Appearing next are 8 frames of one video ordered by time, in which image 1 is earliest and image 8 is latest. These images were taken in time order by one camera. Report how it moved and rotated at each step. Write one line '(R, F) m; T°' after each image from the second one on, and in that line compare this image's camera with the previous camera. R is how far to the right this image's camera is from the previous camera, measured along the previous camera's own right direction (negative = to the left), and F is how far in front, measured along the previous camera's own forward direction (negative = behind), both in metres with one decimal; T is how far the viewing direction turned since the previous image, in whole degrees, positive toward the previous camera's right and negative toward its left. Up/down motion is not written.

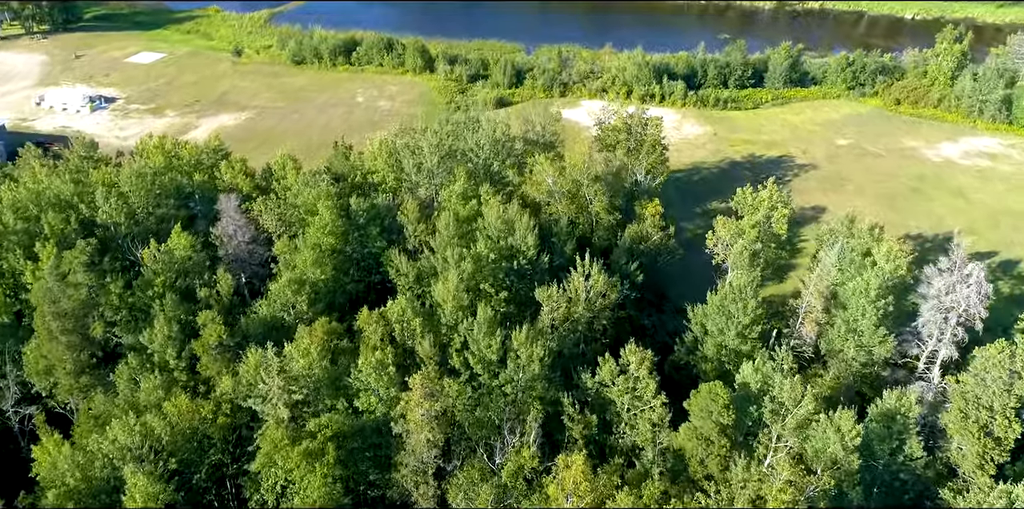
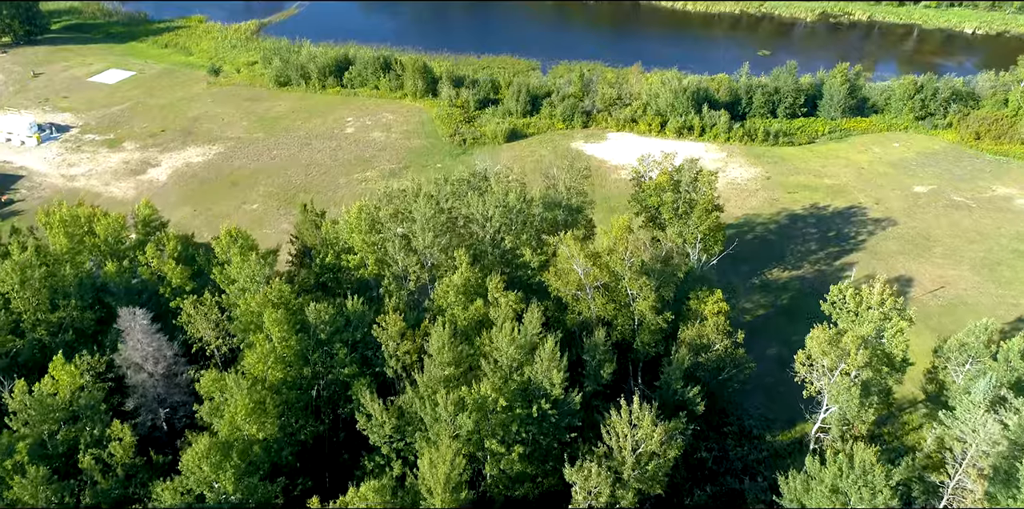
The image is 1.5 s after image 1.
(-0.2, +8.0) m; -1°
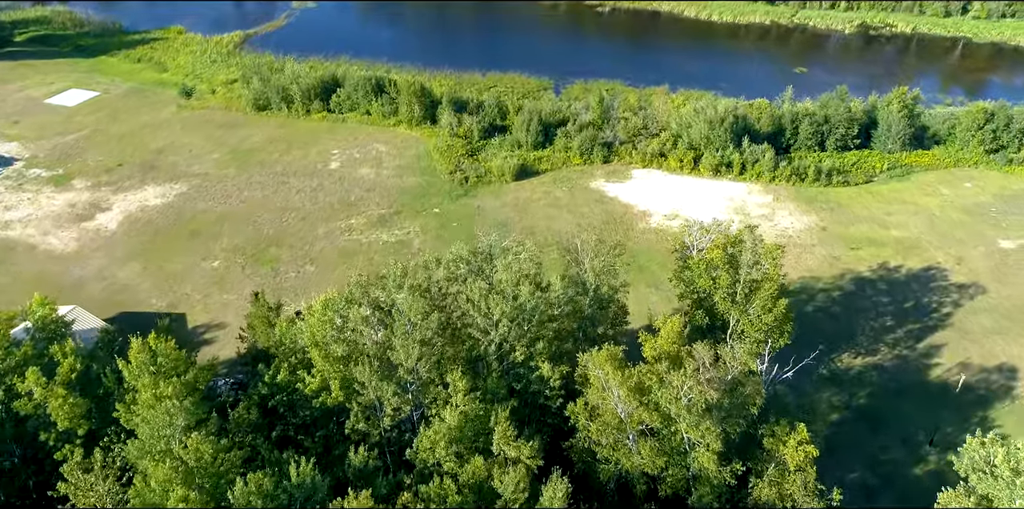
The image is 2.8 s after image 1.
(-0.2, +6.6) m; 0°
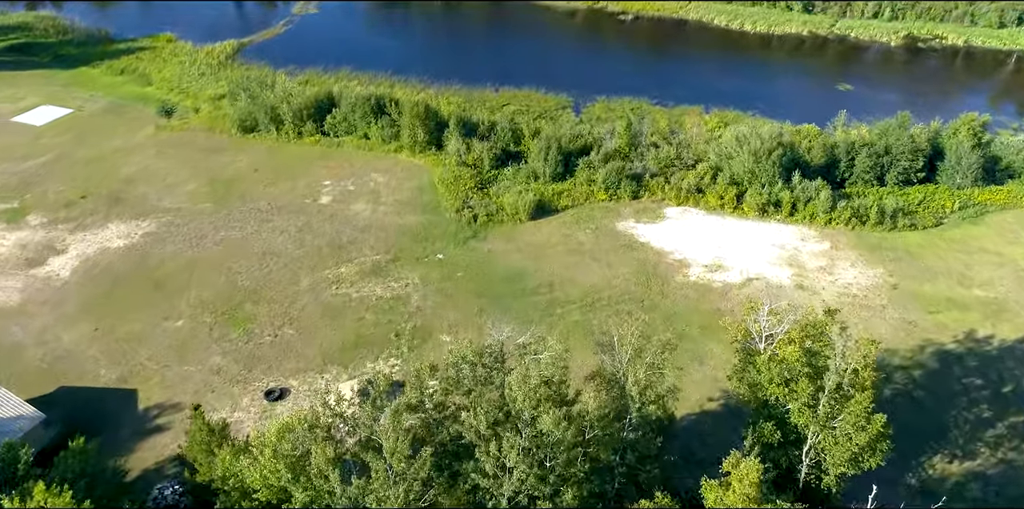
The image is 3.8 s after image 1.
(-0.2, +5.3) m; -1°
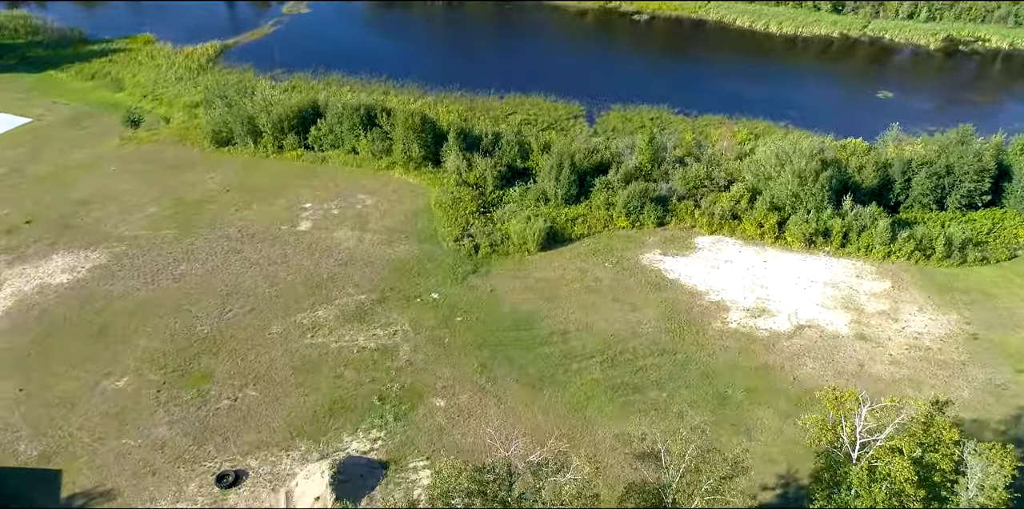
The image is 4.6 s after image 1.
(-0.1, +4.9) m; 0°
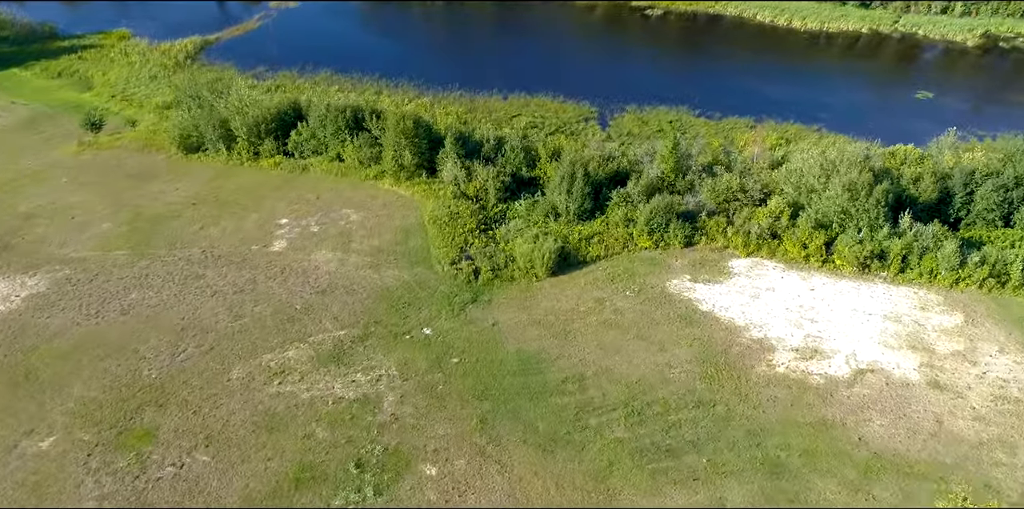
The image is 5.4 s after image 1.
(-0.1, +4.3) m; 0°
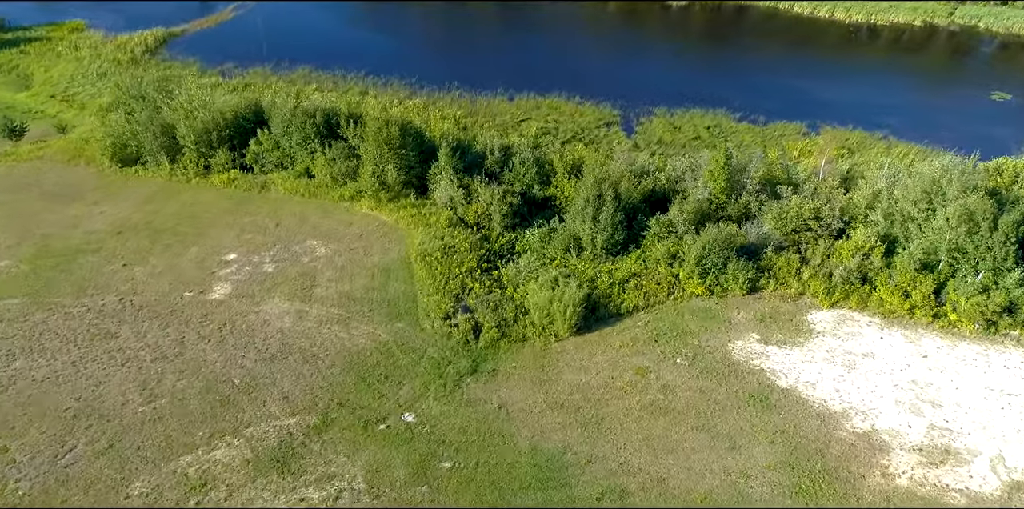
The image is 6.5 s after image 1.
(-0.3, +6.6) m; 0°
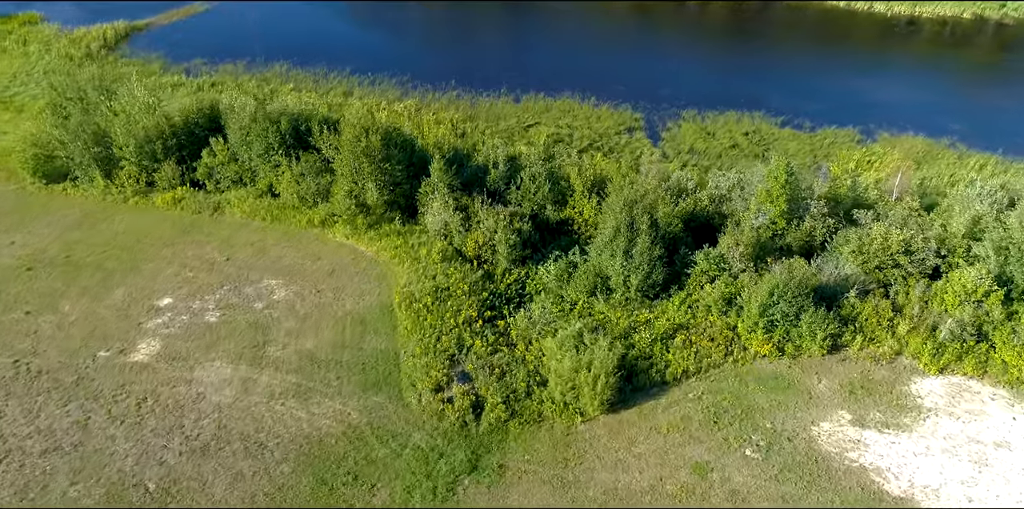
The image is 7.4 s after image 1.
(-0.2, +5.0) m; 0°
